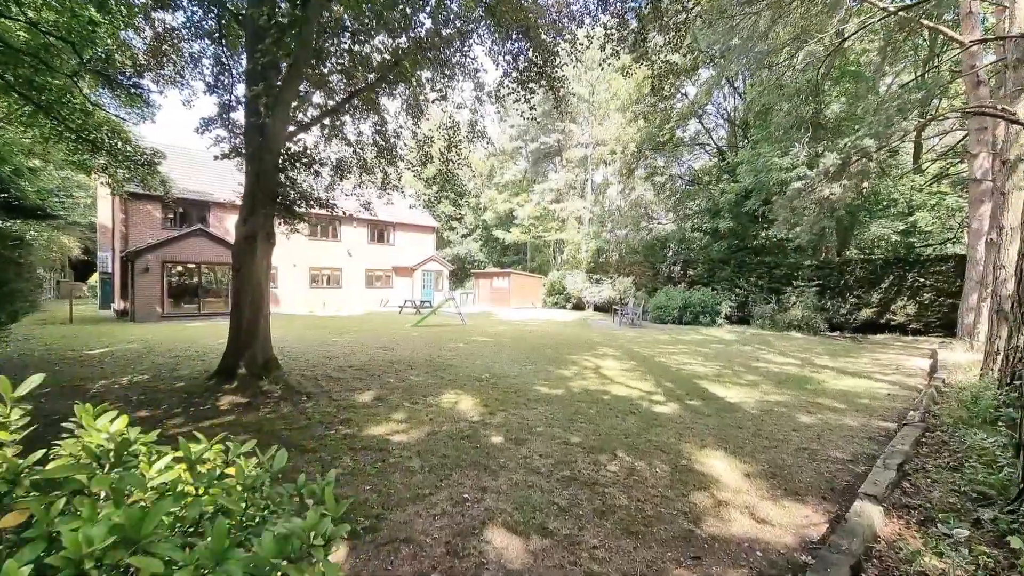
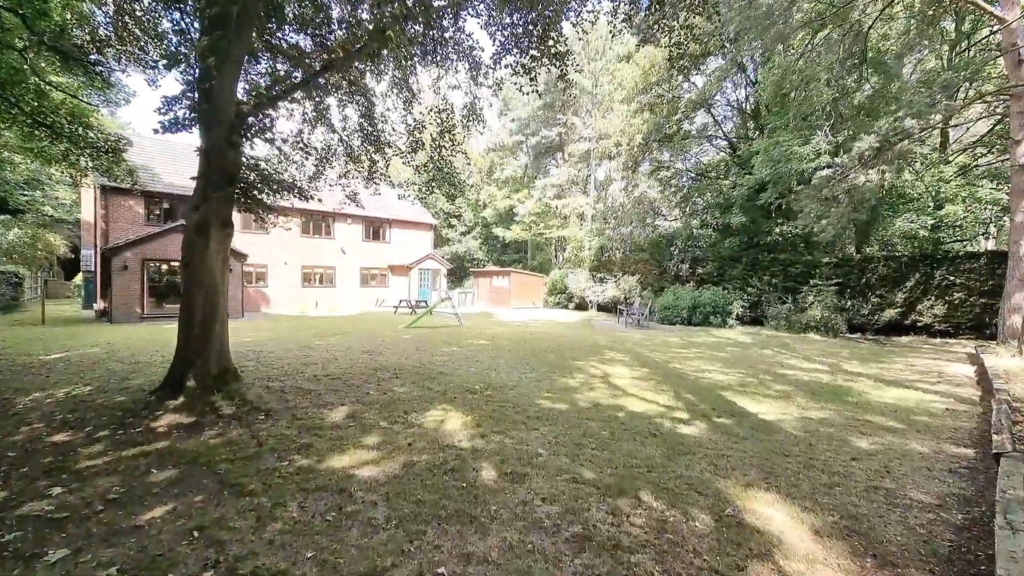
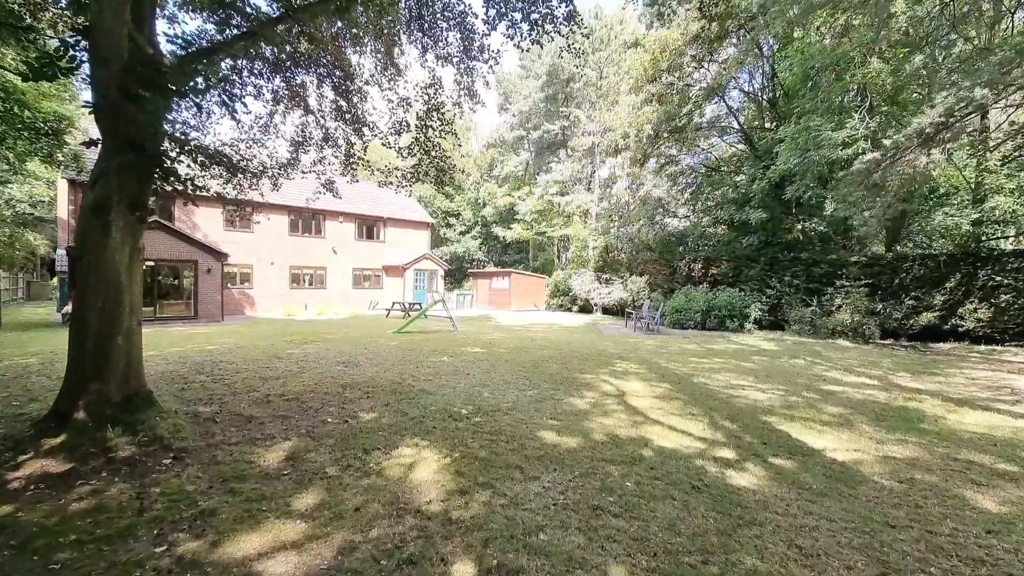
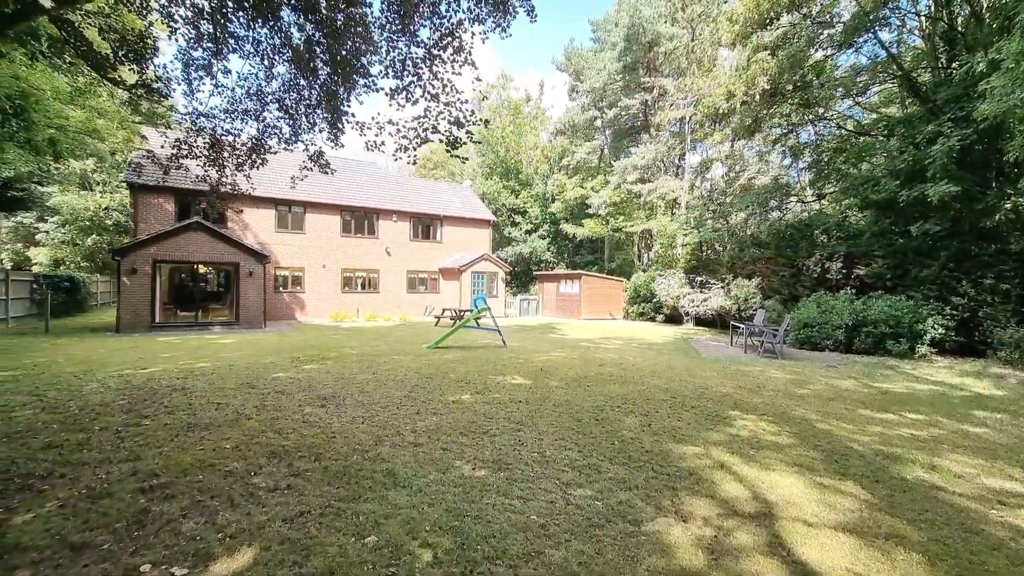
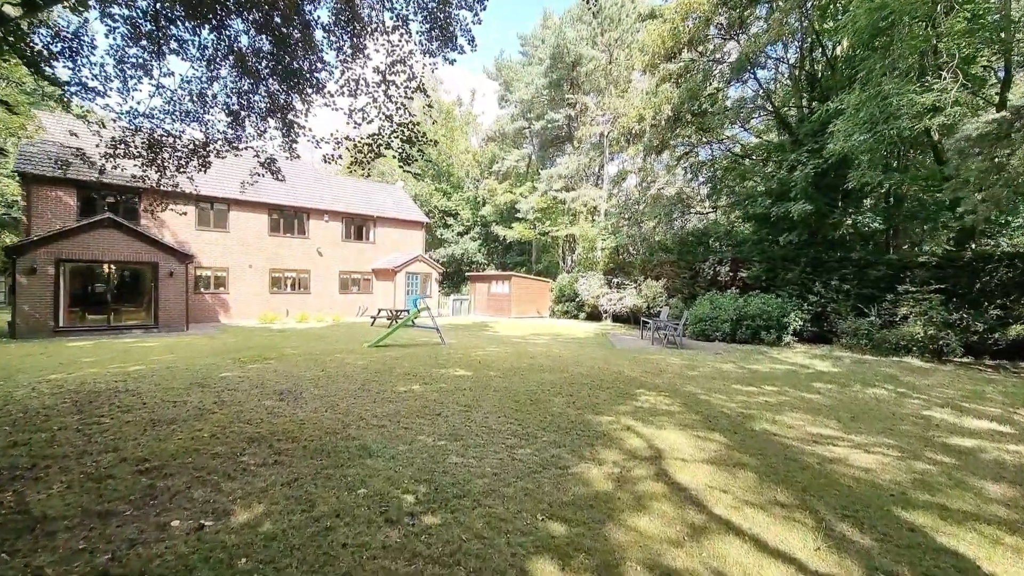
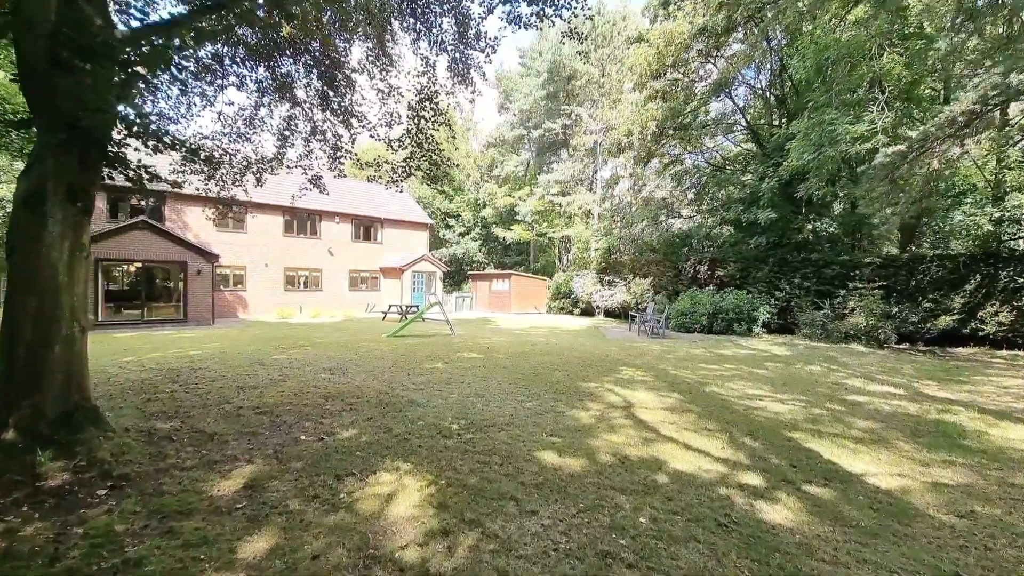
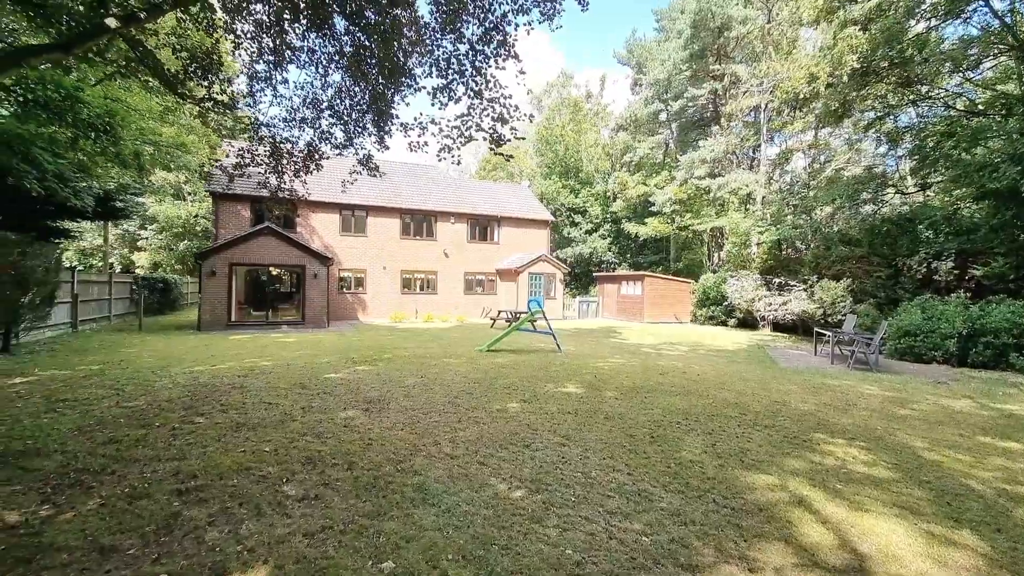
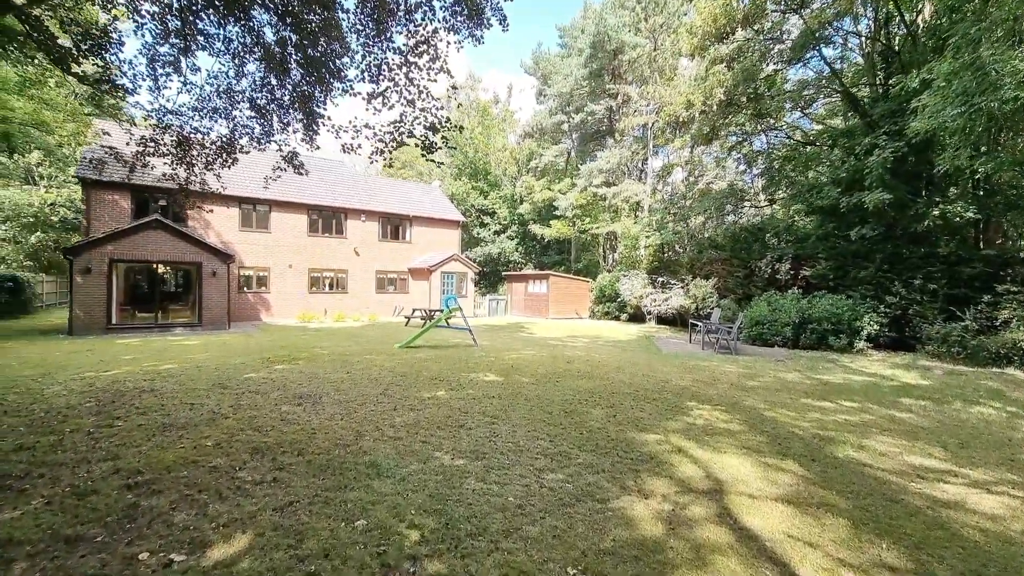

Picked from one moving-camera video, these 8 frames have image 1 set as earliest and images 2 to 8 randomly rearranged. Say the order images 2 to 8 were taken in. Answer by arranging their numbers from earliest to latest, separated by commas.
2, 3, 6, 5, 8, 4, 7
